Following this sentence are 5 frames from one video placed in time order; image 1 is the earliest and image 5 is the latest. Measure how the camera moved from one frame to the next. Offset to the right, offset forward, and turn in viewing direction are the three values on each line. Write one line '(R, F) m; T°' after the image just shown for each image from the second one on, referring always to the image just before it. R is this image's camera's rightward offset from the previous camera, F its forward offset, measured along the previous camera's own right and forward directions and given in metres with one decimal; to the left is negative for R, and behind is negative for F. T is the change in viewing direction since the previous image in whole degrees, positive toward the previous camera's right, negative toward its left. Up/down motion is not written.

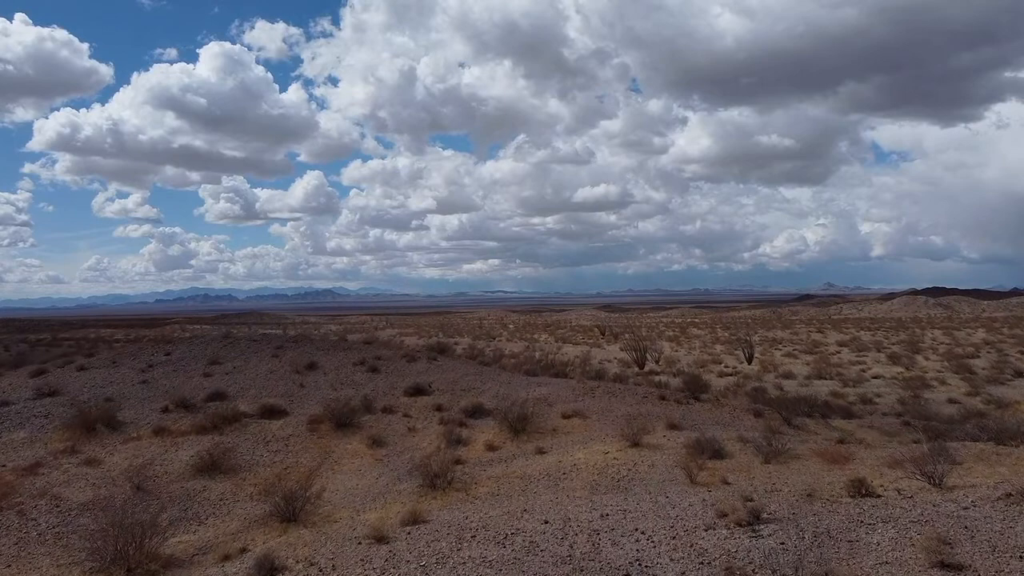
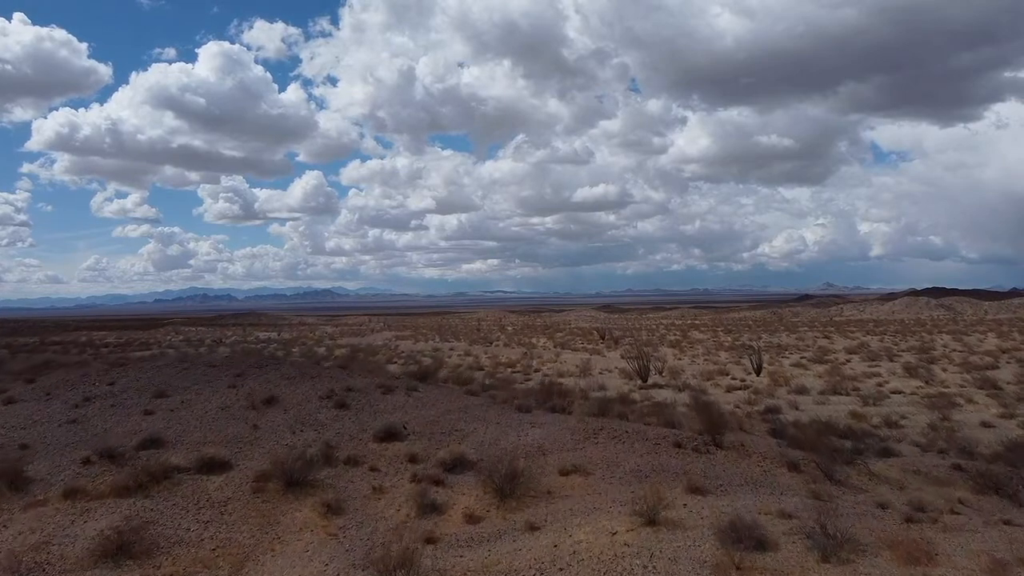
(+0.1, +1.1) m; 0°
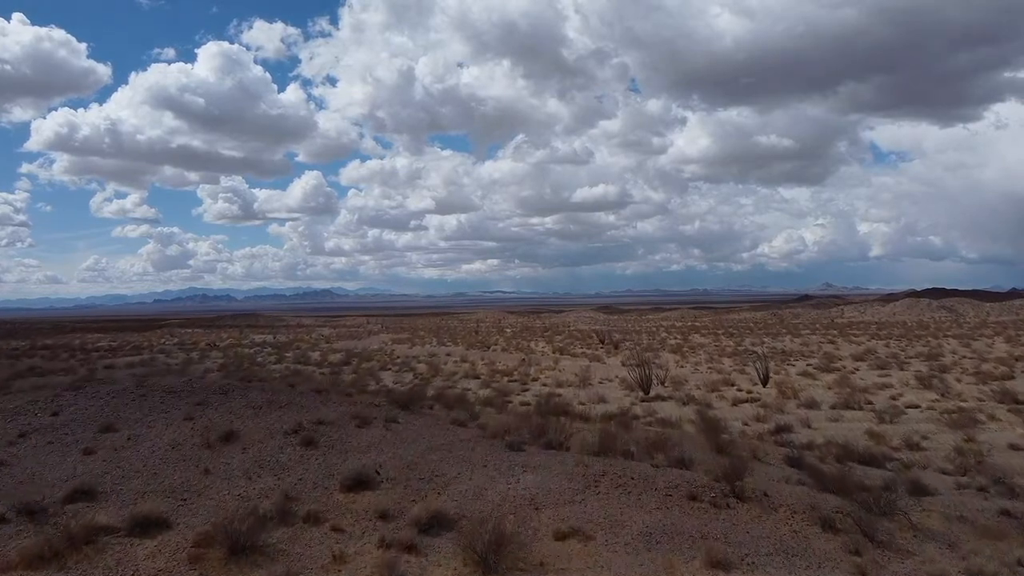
(+0.1, +0.8) m; 0°
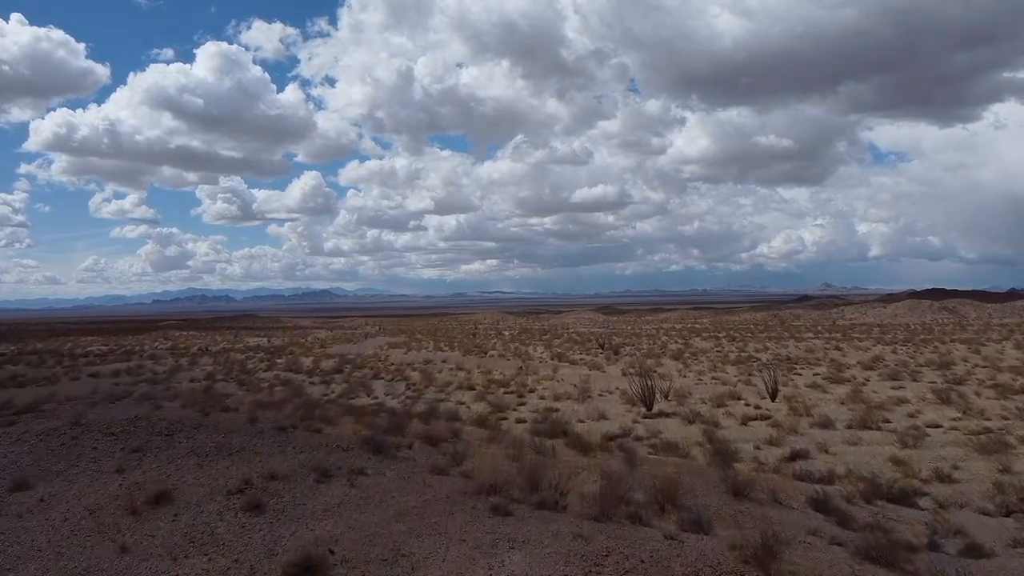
(+0.1, +1.0) m; 0°
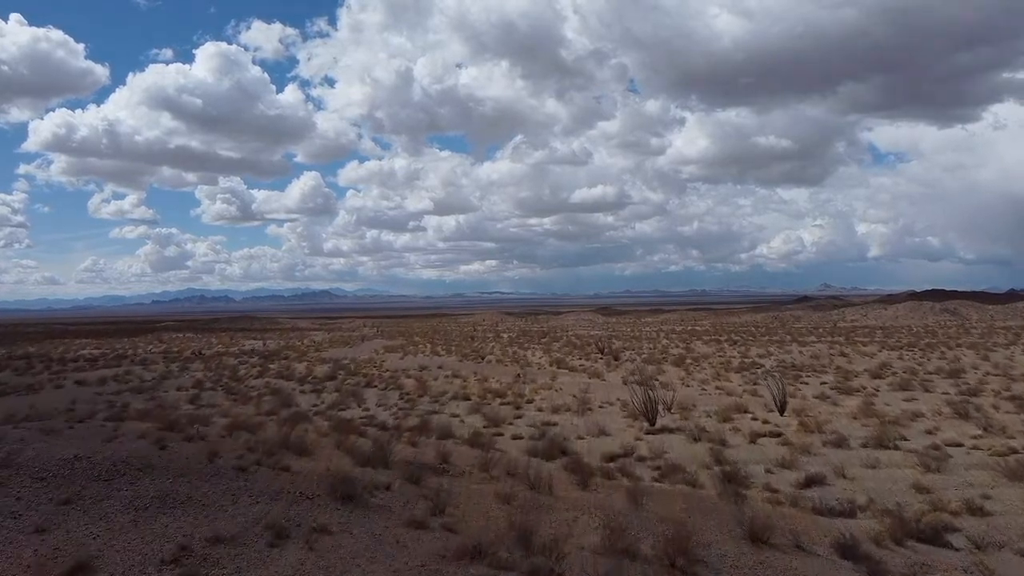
(+0.1, +0.8) m; 0°
